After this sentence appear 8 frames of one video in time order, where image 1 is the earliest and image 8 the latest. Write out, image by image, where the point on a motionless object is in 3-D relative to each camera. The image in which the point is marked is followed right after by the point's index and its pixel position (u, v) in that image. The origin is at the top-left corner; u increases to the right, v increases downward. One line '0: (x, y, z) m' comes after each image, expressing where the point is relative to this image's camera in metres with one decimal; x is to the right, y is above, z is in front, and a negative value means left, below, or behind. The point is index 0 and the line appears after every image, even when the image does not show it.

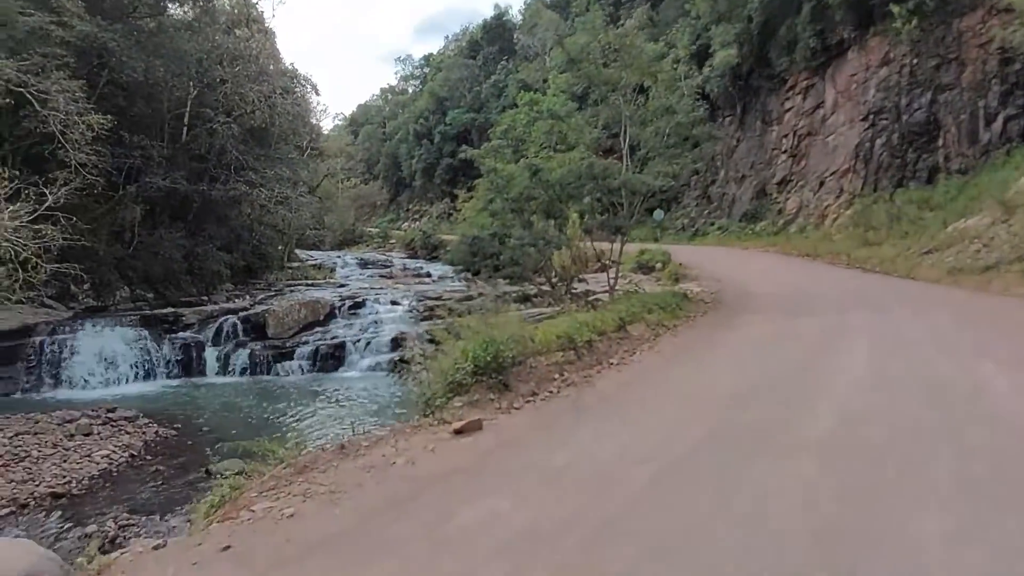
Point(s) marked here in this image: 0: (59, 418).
0: (-7.7, -2.2, +11.6) m
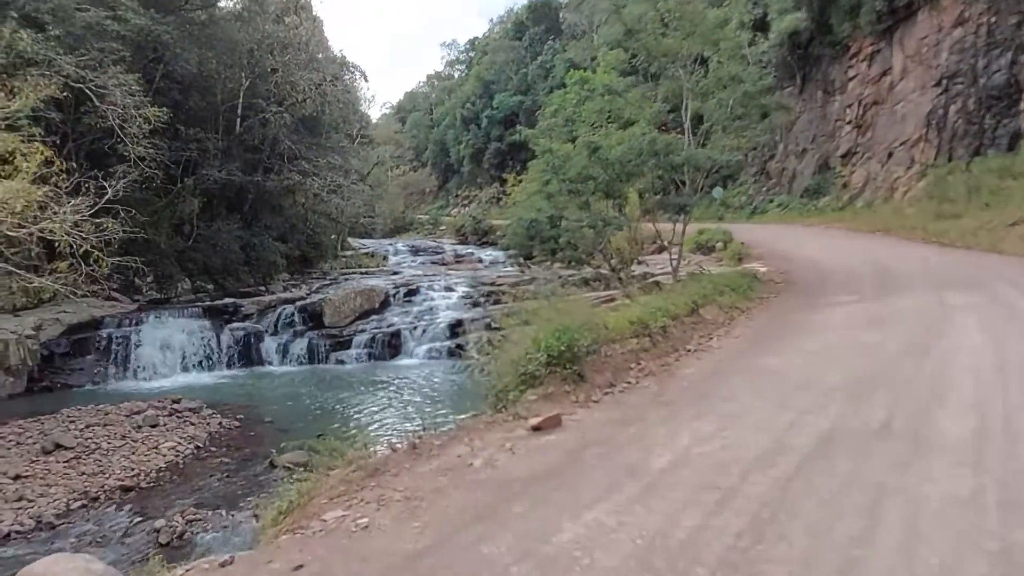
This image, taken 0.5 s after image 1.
0: (-6.6, -2.1, +11.7) m
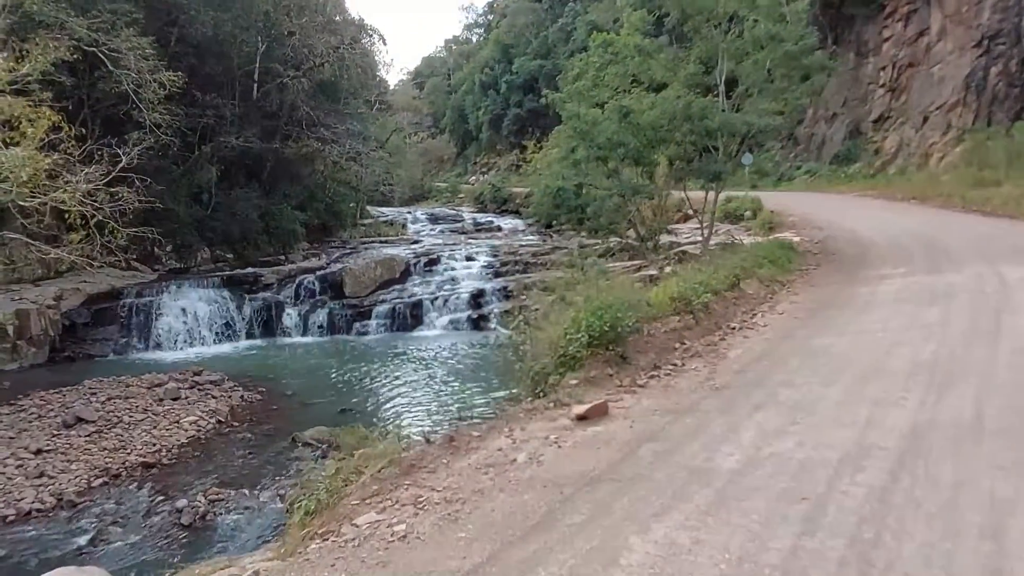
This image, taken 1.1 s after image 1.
0: (-6.2, -1.6, +11.6) m
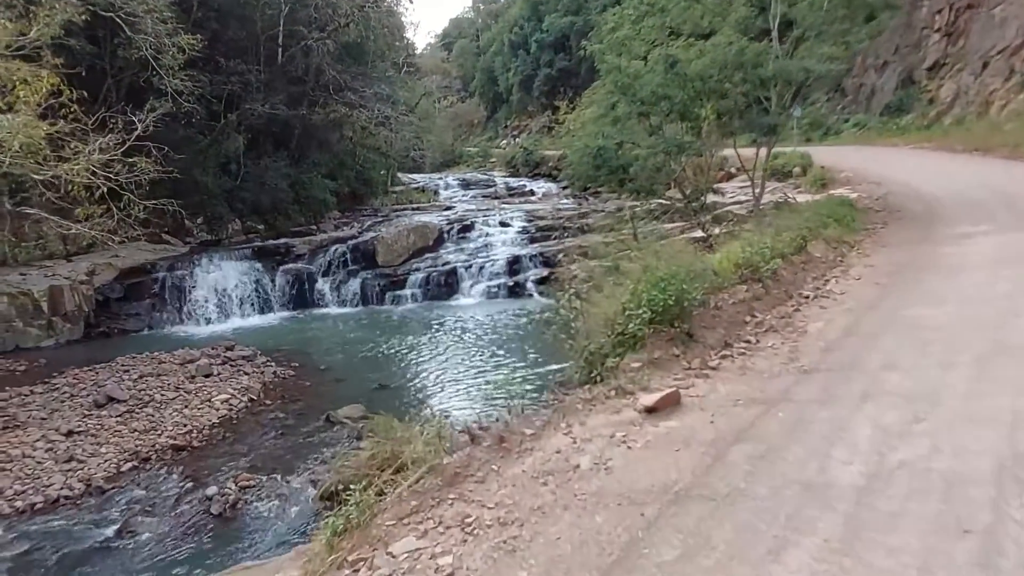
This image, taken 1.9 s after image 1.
0: (-5.5, -1.2, +11.3) m
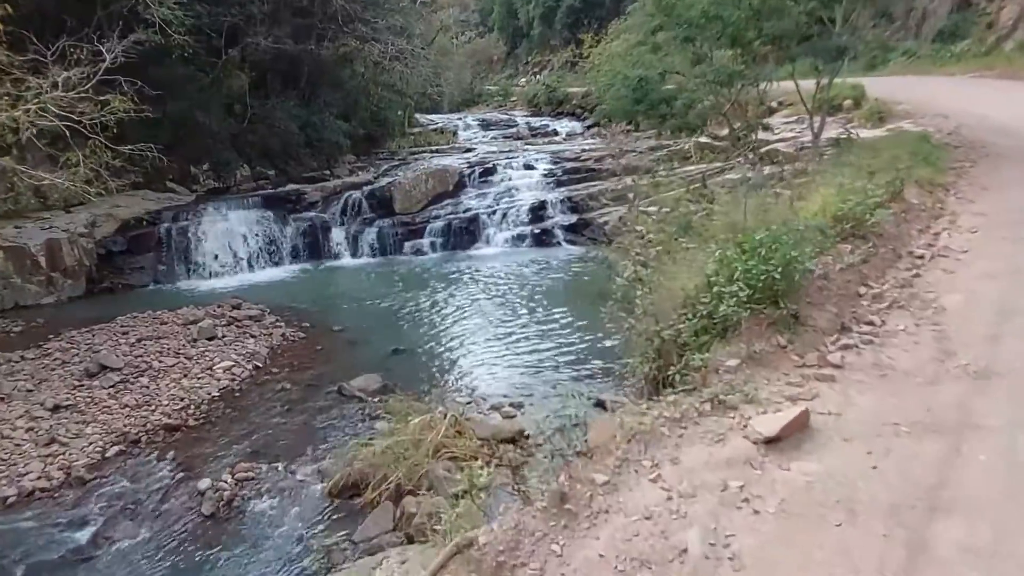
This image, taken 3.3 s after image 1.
0: (-5.1, -0.5, +10.5) m
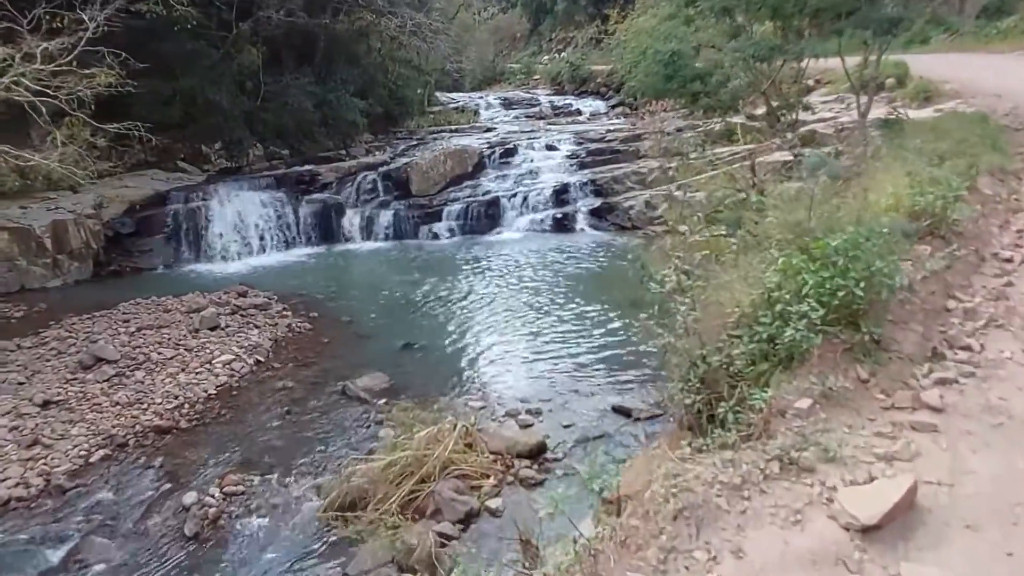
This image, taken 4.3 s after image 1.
0: (-4.8, -0.3, +10.0) m
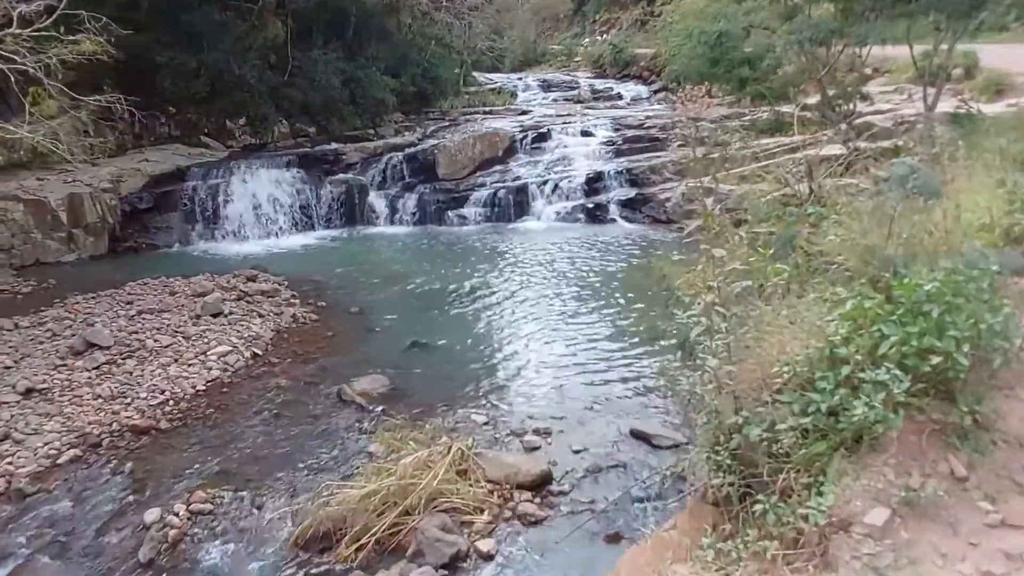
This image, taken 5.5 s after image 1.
0: (-4.5, 0.0, +9.6) m
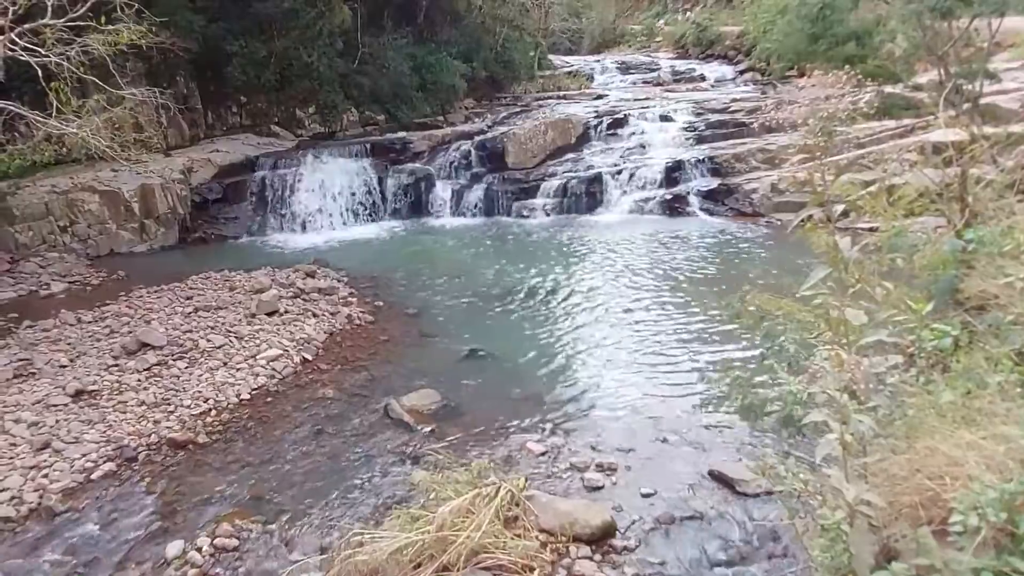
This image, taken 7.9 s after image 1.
0: (-3.6, 0.0, +9.3) m
